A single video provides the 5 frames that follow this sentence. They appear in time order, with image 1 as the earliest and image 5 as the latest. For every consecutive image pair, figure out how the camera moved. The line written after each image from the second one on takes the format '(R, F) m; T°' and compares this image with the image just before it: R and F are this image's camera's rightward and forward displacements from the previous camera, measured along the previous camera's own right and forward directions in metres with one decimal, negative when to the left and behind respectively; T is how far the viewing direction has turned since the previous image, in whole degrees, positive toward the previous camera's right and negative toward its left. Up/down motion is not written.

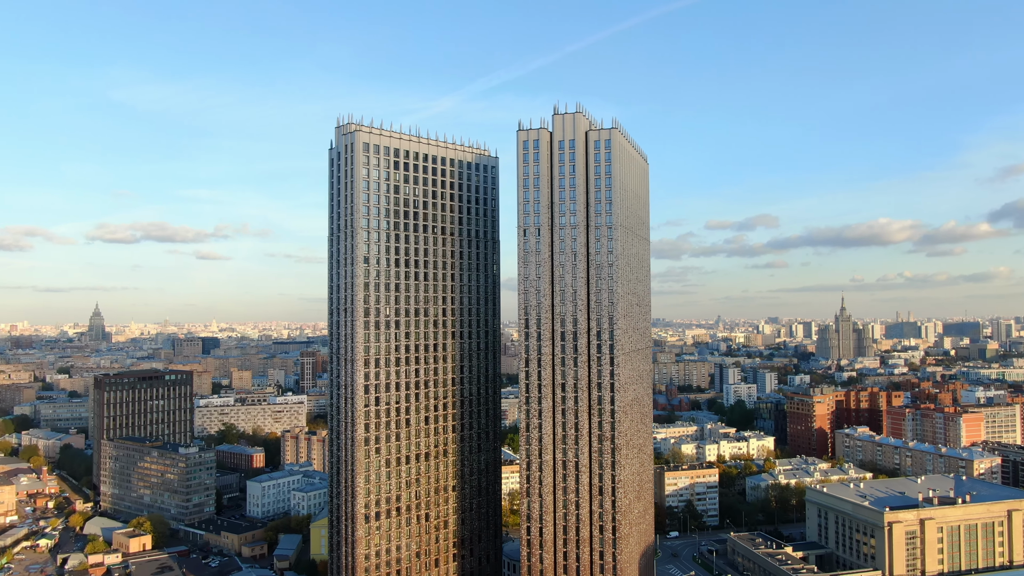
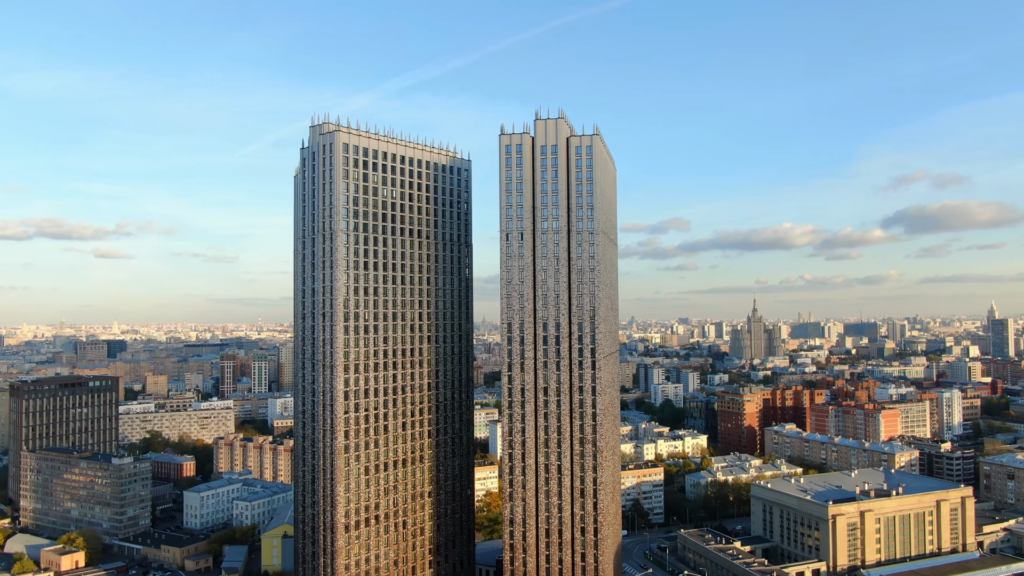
(-4.9, +0.3) m; +6°
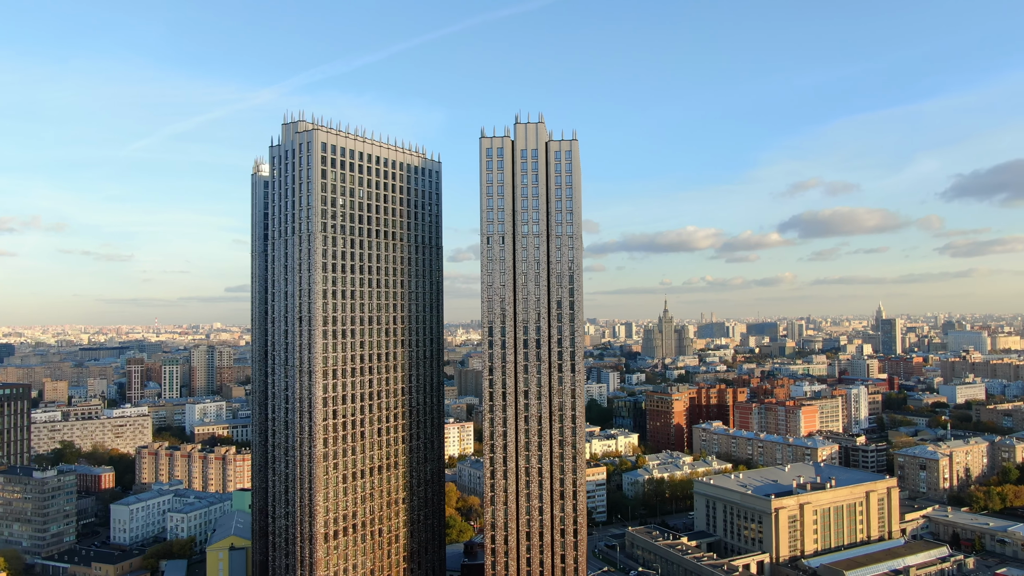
(-5.2, +0.4) m; +7°
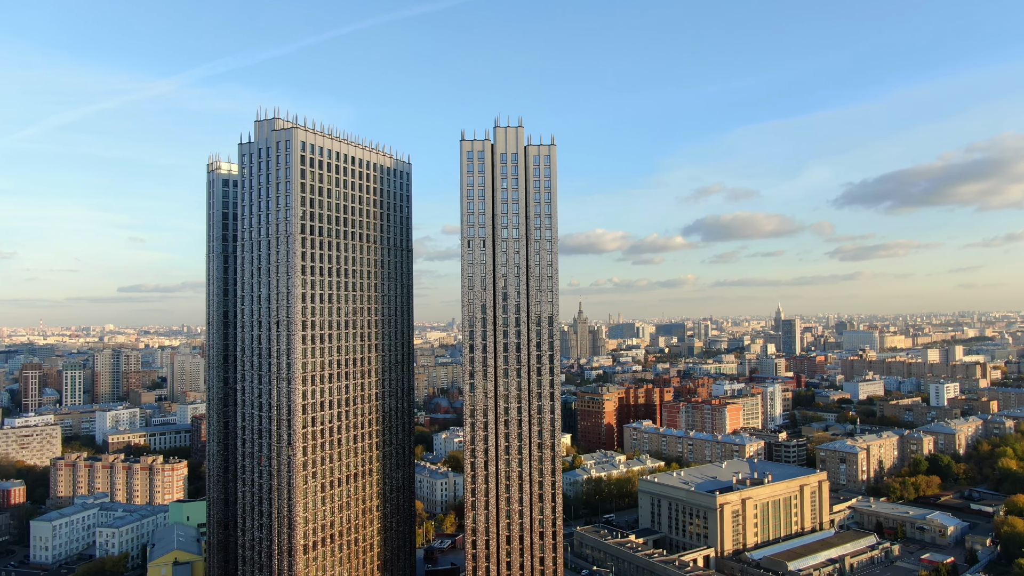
(-5.2, +0.3) m; +7°
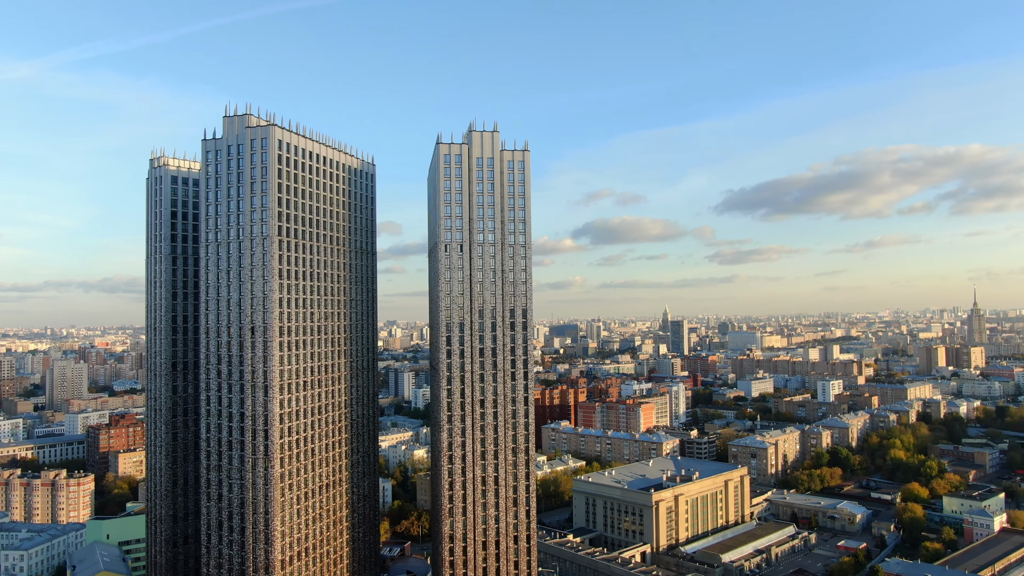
(-6.3, +0.4) m; +8°
